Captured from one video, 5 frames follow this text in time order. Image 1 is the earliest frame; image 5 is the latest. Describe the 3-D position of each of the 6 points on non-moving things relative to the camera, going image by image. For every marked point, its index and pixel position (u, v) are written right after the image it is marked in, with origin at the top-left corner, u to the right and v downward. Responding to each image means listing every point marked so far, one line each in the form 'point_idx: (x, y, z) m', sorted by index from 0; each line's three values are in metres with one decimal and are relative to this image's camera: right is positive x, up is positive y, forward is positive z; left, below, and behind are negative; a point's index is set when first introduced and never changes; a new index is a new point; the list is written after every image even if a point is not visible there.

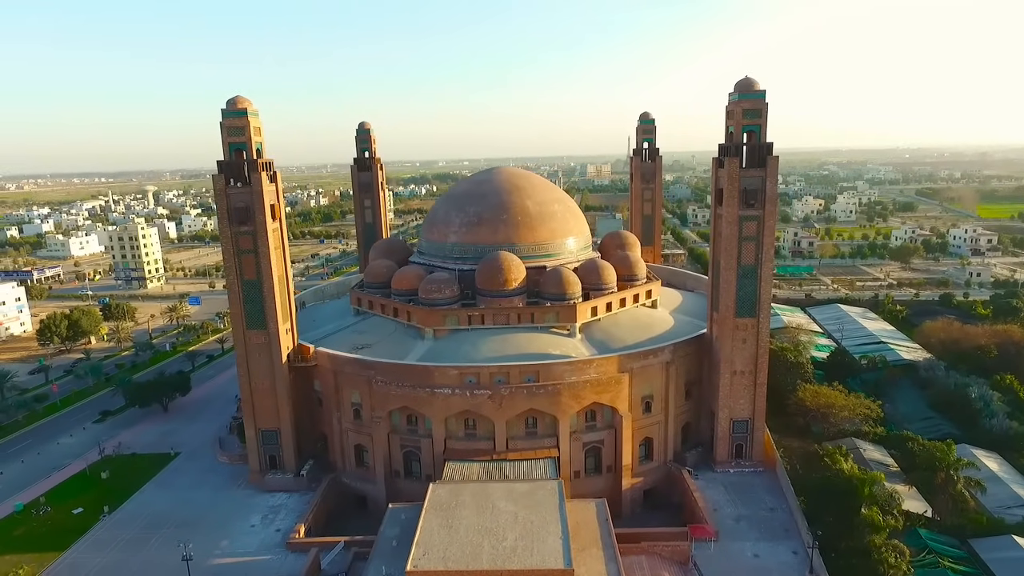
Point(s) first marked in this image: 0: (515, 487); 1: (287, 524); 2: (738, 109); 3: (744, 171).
0: (+0.1, -5.2, +16.6) m
1: (-6.9, -7.3, +19.5) m
2: (+7.1, +5.7, +19.9) m
3: (+7.4, +3.7, +20.0) m
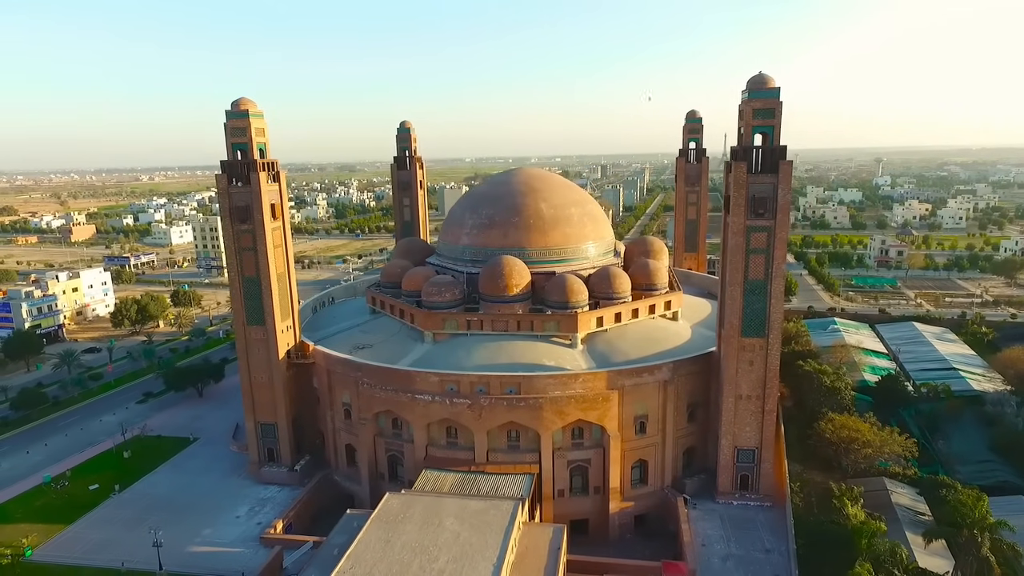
0: (-1.1, -5.5, +15.9) m
1: (-7.7, -7.2, +19.9) m
2: (+6.7, +5.2, +18.1) m
3: (+7.0, +3.2, +18.2) m
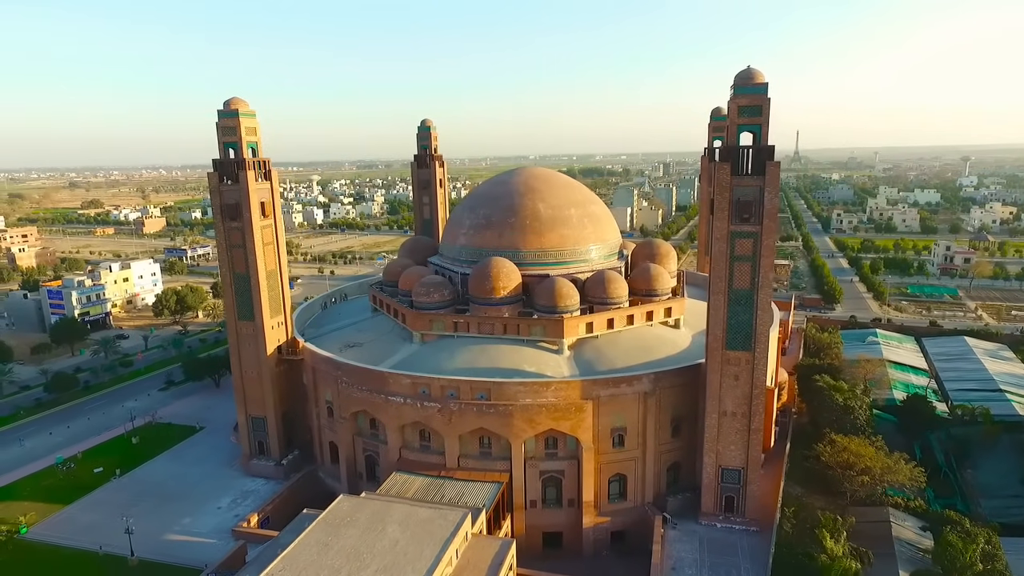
0: (-2.3, -5.6, +15.6) m
1: (-8.5, -7.1, +20.2) m
2: (+5.9, +4.9, +16.9) m
3: (+6.1, +2.9, +17.0) m
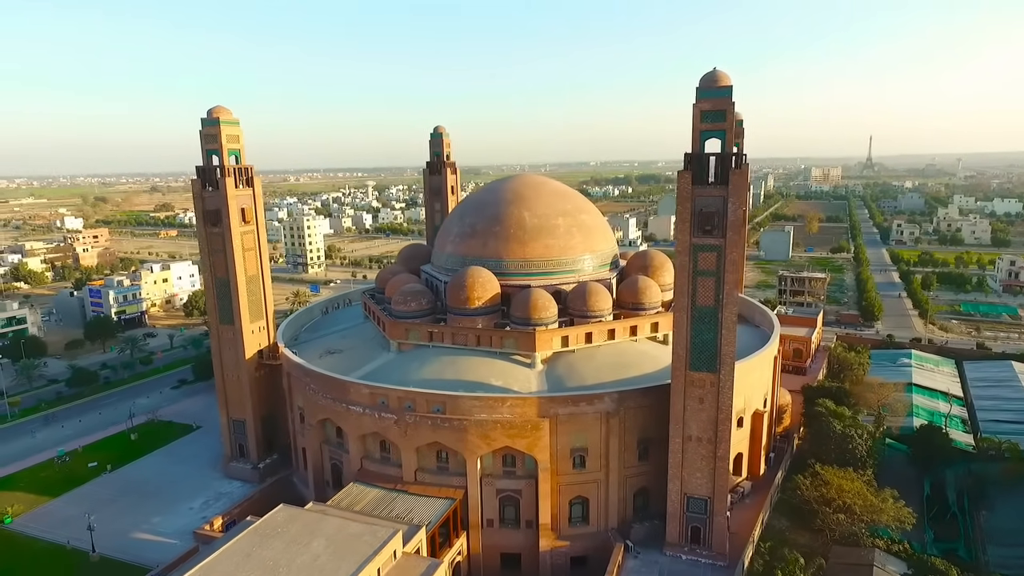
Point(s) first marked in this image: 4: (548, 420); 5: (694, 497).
0: (-3.9, -5.8, +15.3) m
1: (-9.7, -7.3, +20.5) m
2: (+4.6, +4.5, +15.8) m
3: (+4.8, +2.5, +15.9) m
4: (+1.0, -3.7, +17.7) m
5: (+5.0, -5.7, +17.3) m
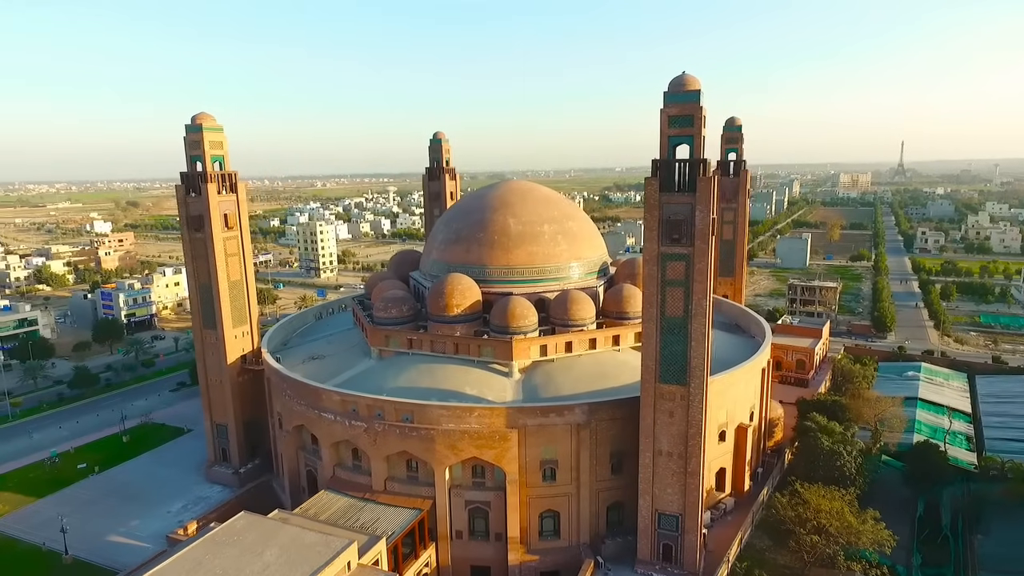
0: (-5.0, -6.0, +15.1) m
1: (-10.5, -7.4, +20.5) m
2: (+3.7, +4.2, +15.4) m
3: (+3.9, +2.3, +15.4) m
4: (+0.1, -3.9, +17.3) m
5: (+4.1, -6.0, +16.8) m
